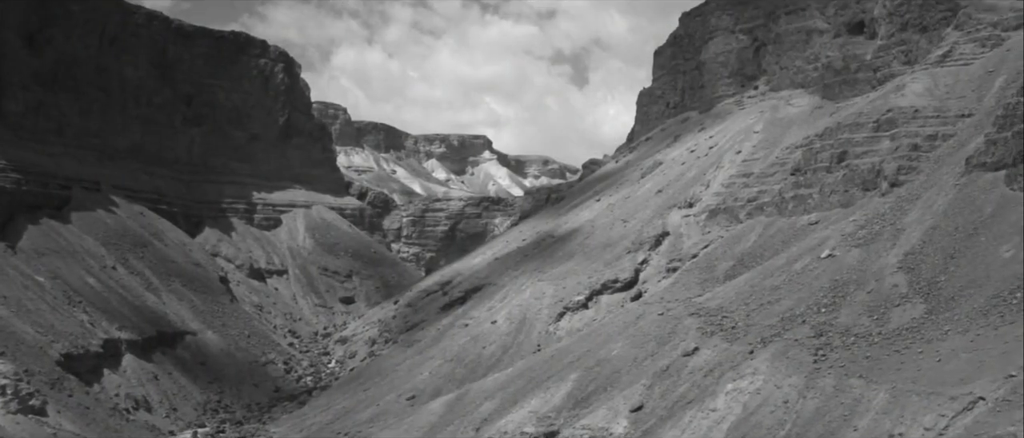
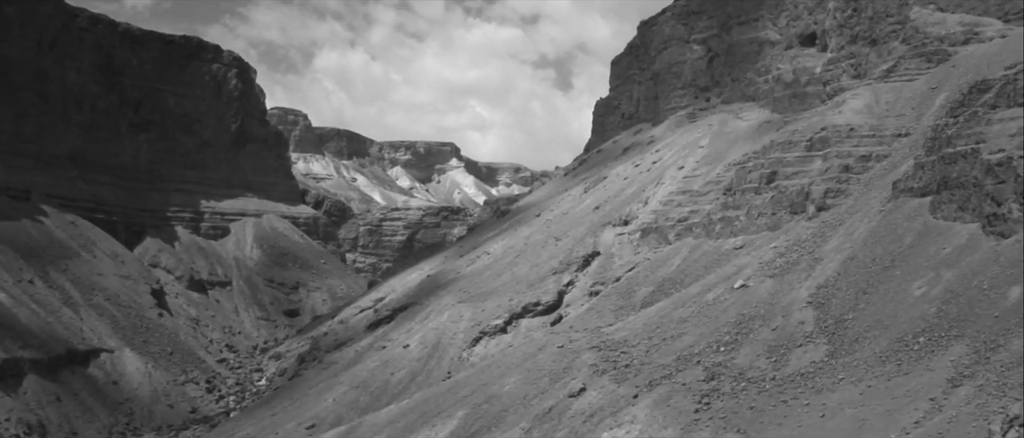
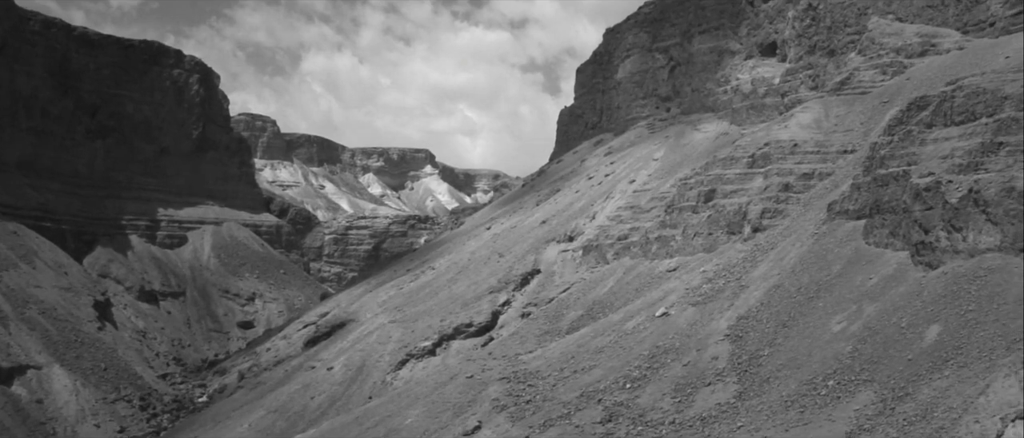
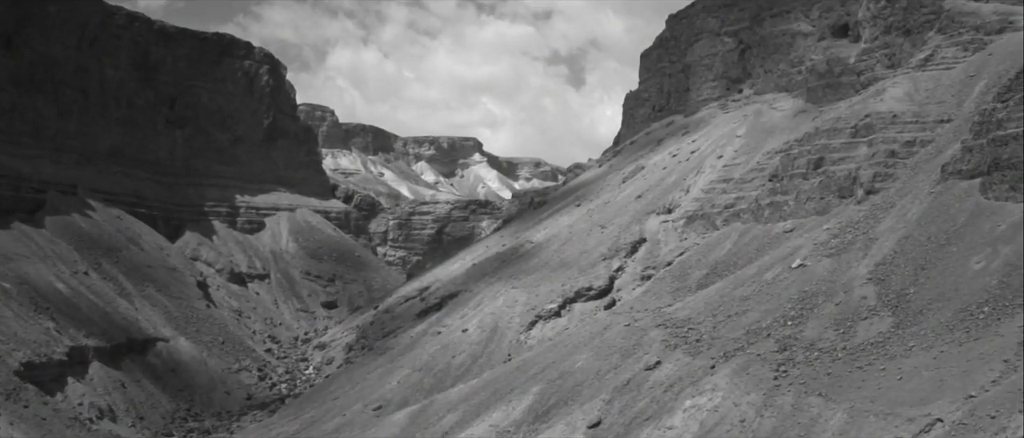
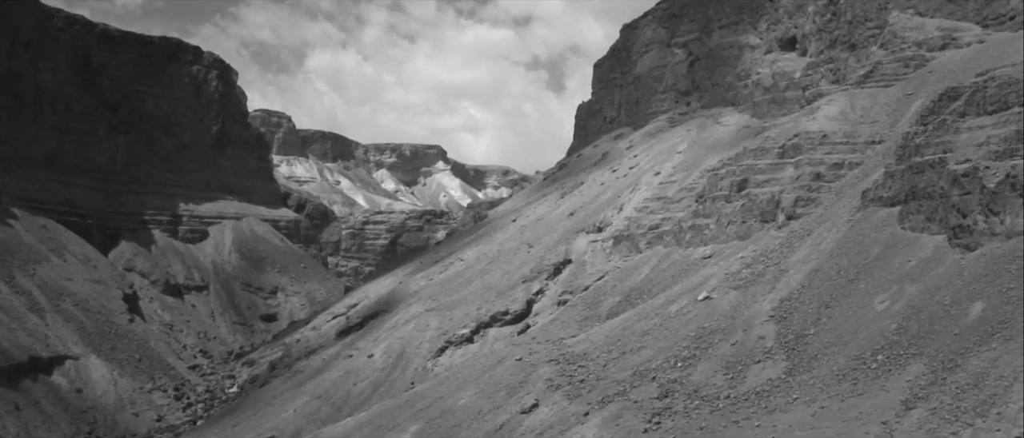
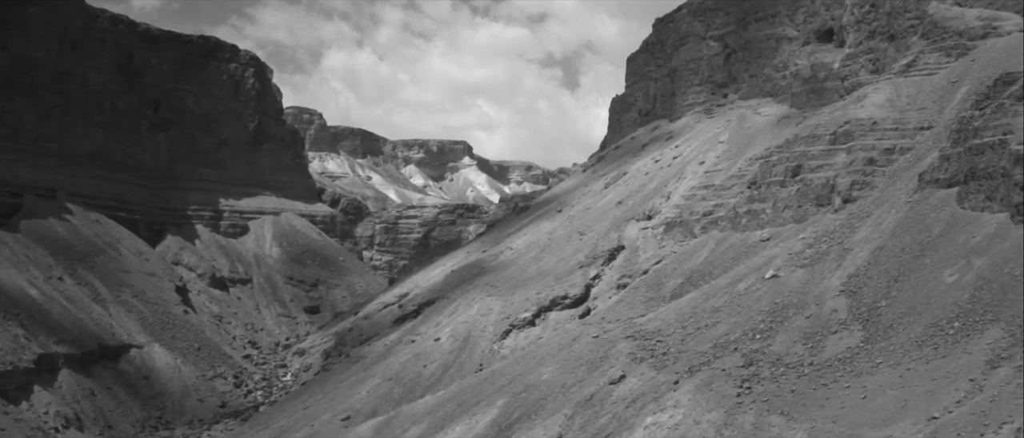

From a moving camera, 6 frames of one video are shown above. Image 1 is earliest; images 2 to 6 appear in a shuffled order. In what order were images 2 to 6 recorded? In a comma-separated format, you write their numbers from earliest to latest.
4, 6, 2, 5, 3
